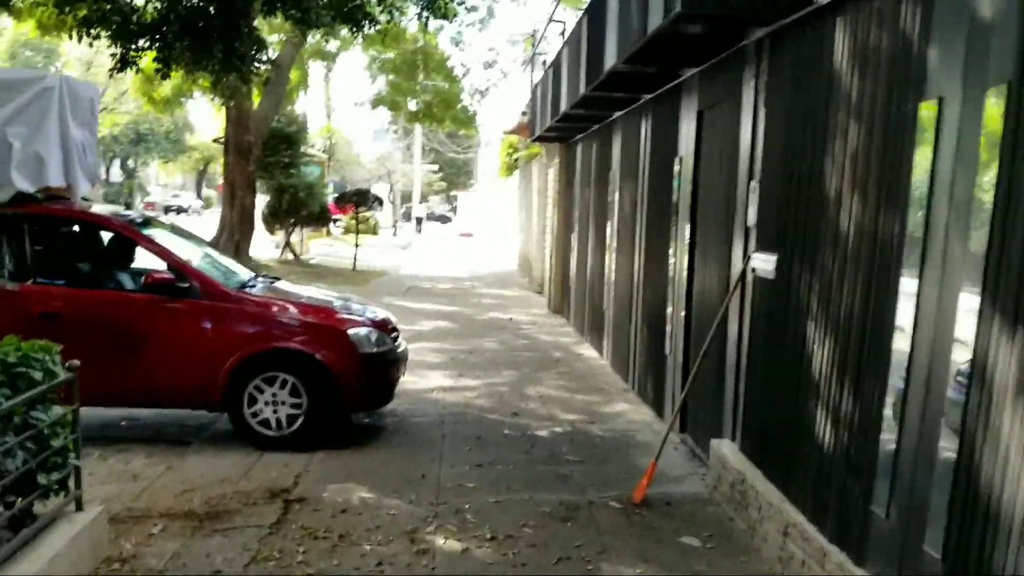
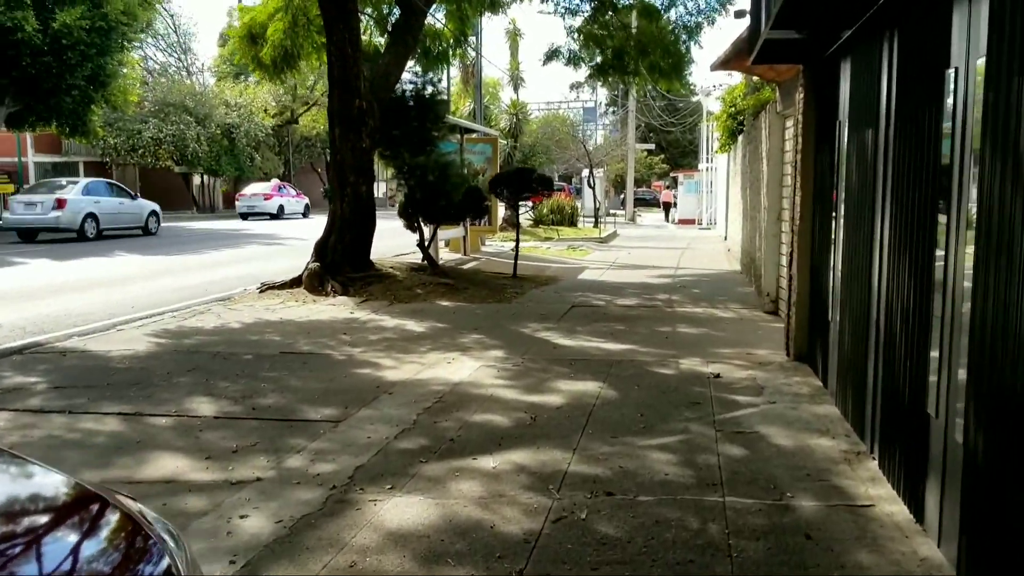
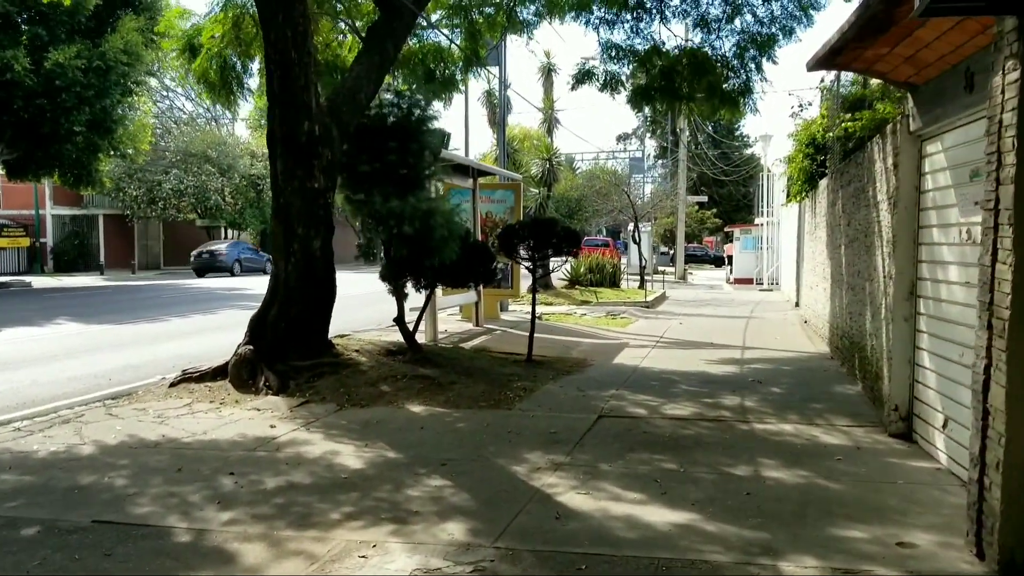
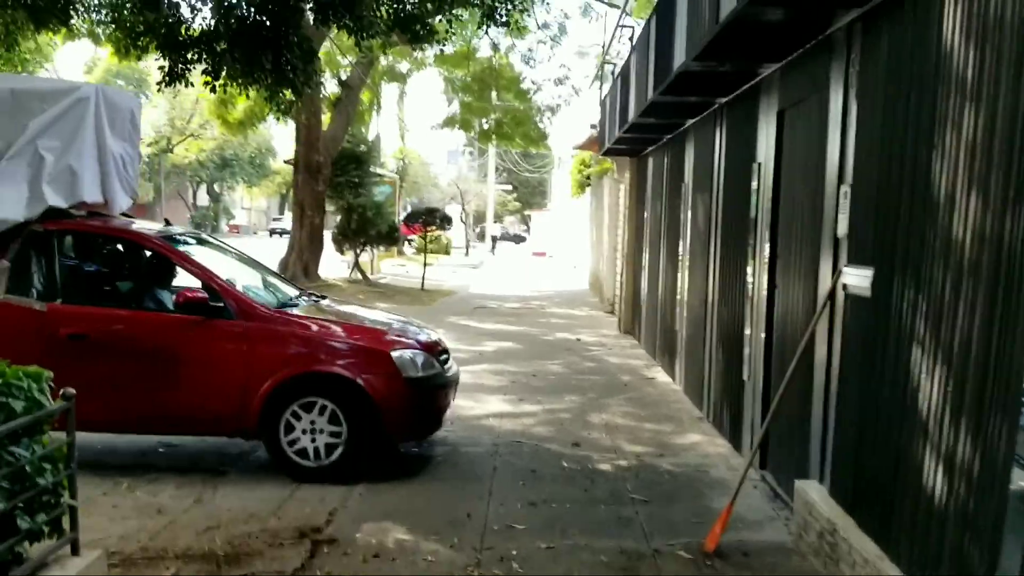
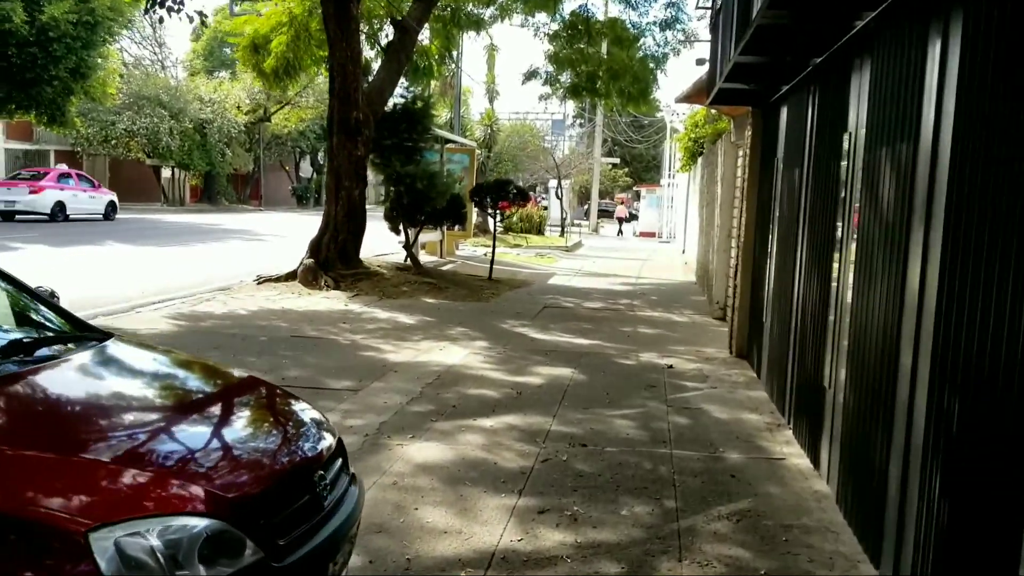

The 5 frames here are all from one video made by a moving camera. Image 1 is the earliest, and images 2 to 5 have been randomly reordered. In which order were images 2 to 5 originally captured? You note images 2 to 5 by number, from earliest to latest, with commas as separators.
4, 5, 2, 3
